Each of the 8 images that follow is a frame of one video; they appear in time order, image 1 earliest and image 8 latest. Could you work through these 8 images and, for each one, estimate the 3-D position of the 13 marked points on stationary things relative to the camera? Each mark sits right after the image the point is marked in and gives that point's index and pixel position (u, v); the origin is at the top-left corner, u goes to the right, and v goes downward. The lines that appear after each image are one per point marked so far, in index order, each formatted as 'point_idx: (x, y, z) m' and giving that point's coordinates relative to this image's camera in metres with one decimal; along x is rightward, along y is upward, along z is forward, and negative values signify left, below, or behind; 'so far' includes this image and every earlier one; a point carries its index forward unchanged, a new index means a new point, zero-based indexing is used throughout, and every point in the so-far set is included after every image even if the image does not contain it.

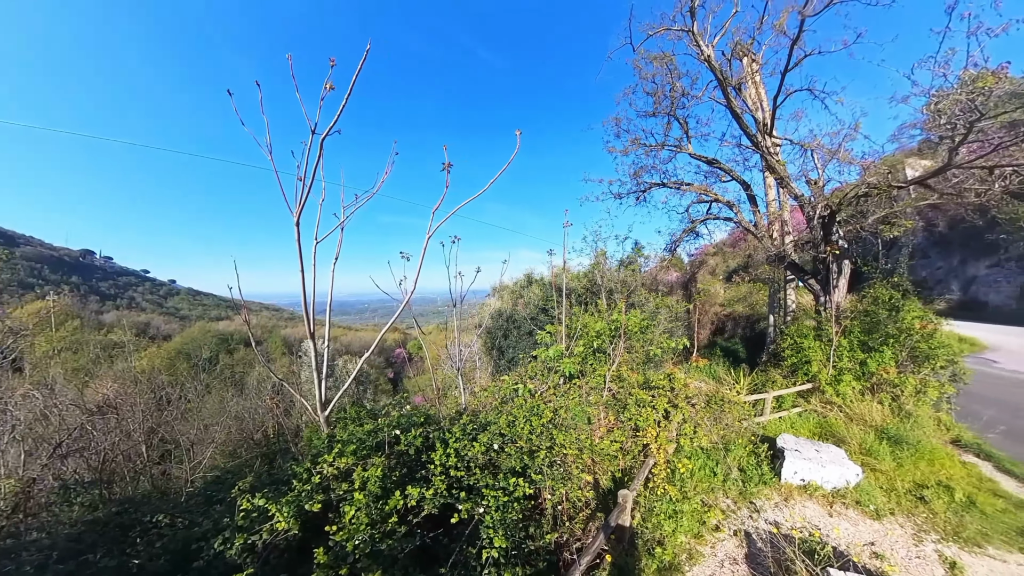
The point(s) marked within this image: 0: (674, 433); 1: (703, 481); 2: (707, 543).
0: (+1.9, -1.7, +4.4) m
1: (+2.3, -2.1, +4.1) m
2: (+1.9, -2.5, +3.6) m
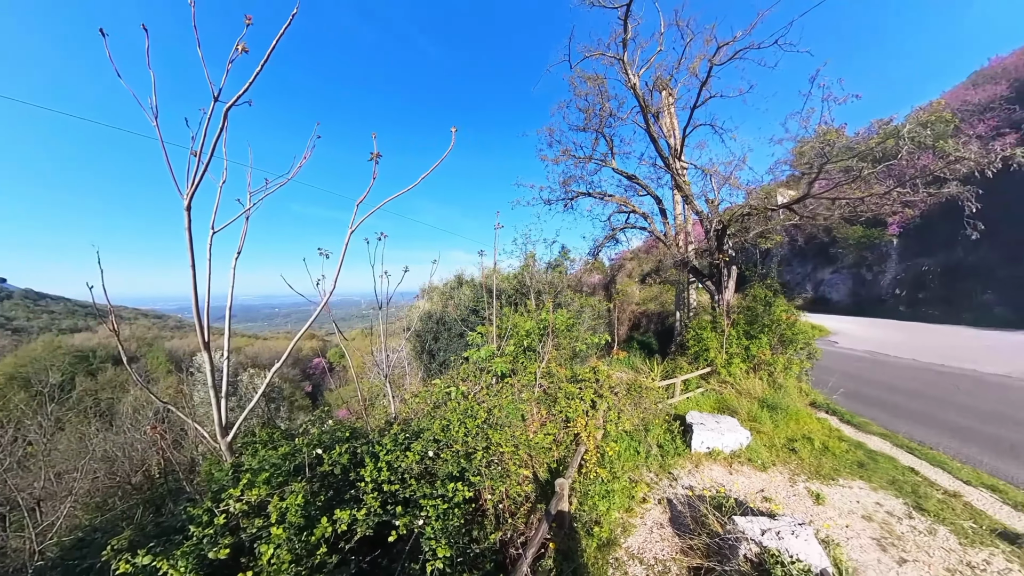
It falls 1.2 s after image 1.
0: (+1.2, -1.7, +4.8) m
1: (+1.5, -2.1, +4.7) m
2: (+1.4, -2.5, +4.1) m
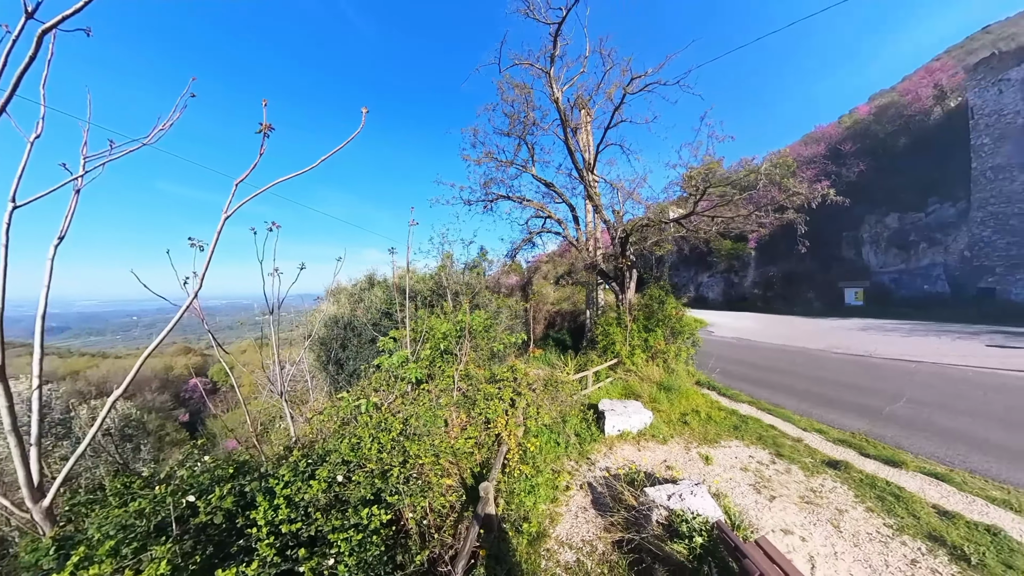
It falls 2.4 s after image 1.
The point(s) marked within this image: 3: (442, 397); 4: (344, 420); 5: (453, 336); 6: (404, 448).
0: (+0.1, -1.7, +5.0) m
1: (+0.5, -2.2, +5.0) m
2: (+0.6, -2.5, +4.4) m
3: (-0.9, -1.4, +4.9) m
4: (-1.9, -1.5, +4.4) m
5: (-0.9, -0.7, +5.6) m
6: (-1.2, -1.8, +4.2) m
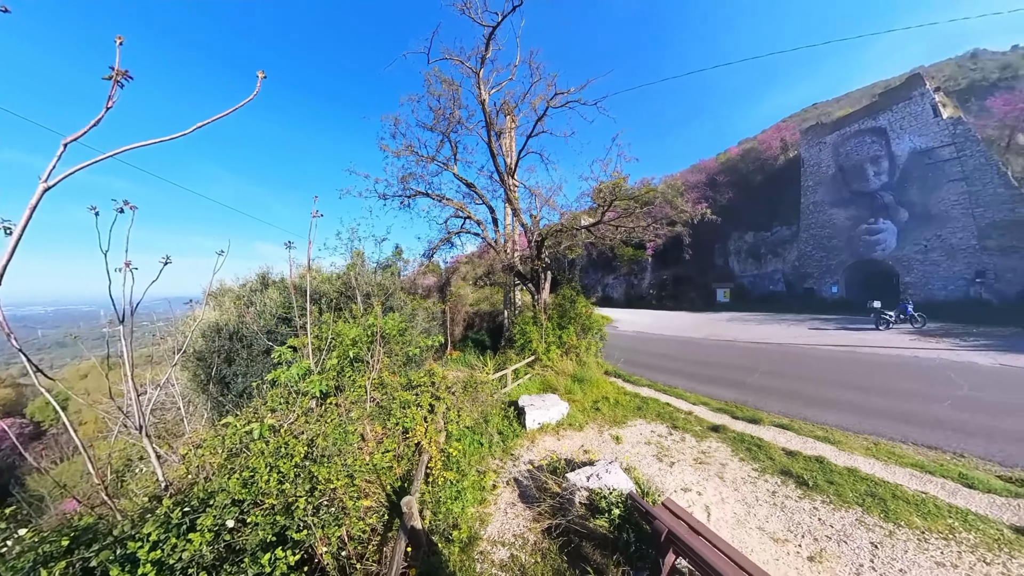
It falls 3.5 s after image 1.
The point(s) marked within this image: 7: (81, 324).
0: (-0.9, -1.7, +4.8) m
1: (-0.5, -2.2, +5.0) m
2: (-0.3, -2.5, +4.4) m
3: (-1.9, -1.4, +4.4) m
4: (-2.6, -1.5, +3.6) m
5: (-2.1, -0.7, +5.1) m
6: (-1.9, -1.8, +3.6) m
7: (-3.4, -0.3, +2.9) m
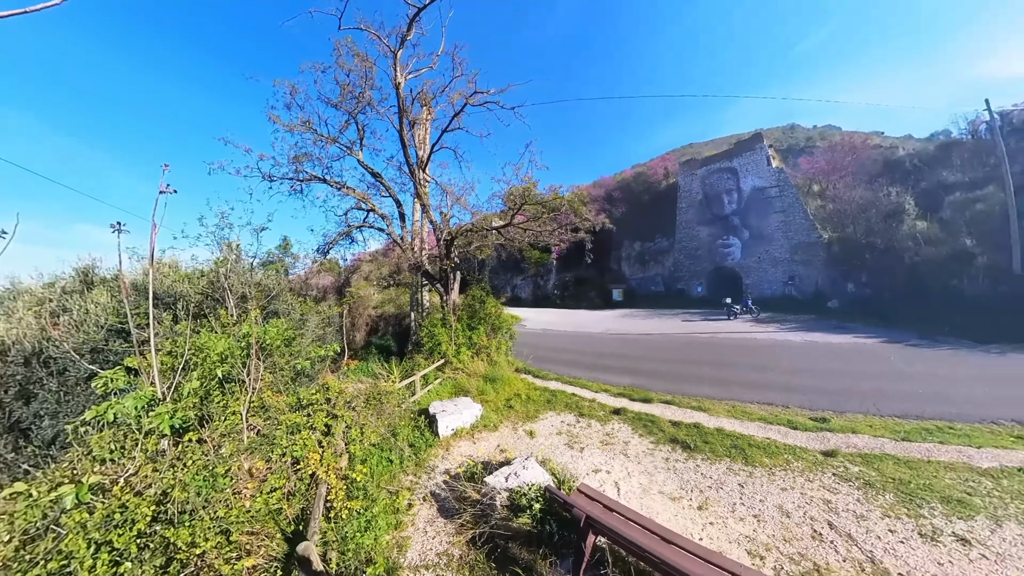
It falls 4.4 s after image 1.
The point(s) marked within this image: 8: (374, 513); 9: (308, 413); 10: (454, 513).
0: (-1.9, -1.7, +4.2) m
1: (-1.6, -2.2, +4.5) m
2: (-1.1, -2.5, +4.0) m
3: (-2.6, -1.5, +3.5) m
4: (-3.0, -1.5, +2.4) m
5: (-3.1, -0.7, +4.0) m
6: (-2.3, -1.8, +2.7) m
7: (-3.5, -0.3, +1.5) m
8: (-1.4, -2.3, +3.9) m
9: (-2.3, -1.4, +4.2) m
10: (-0.7, -2.5, +4.2) m
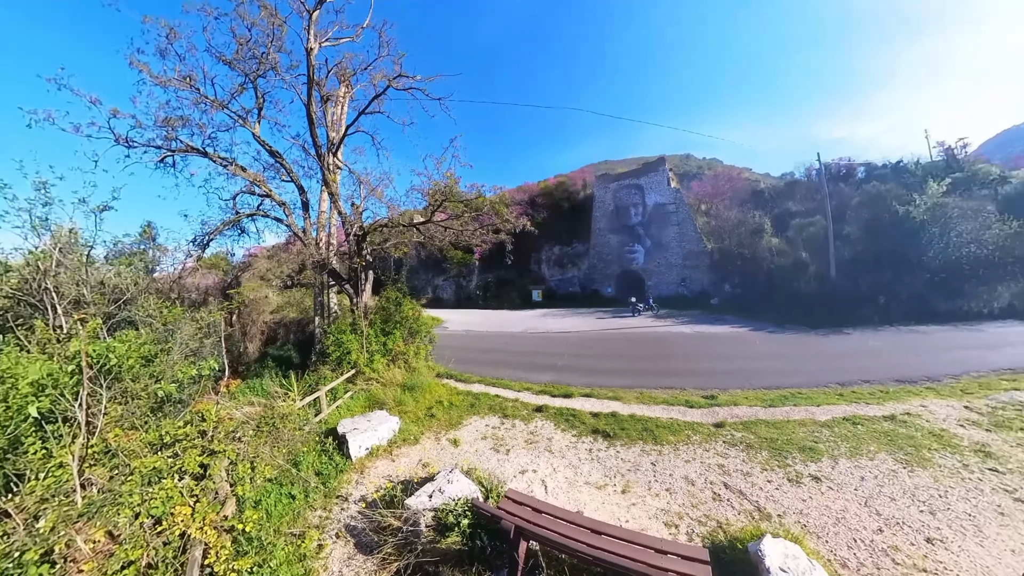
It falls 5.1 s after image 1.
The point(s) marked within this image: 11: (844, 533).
0: (-2.6, -1.8, +3.4) m
1: (-2.3, -2.2, +3.7) m
2: (-1.7, -2.5, +3.4) m
3: (-3.0, -1.5, +2.4) m
4: (-3.0, -1.5, +1.3) m
5: (-3.6, -0.8, +2.8) m
6: (-2.5, -1.8, +1.8) m
7: (-3.2, -0.3, +0.4) m
8: (-2.0, -2.3, +3.3) m
9: (-2.9, -1.4, +3.2) m
10: (-1.4, -2.5, +3.8) m
11: (+2.6, -1.9, +2.9) m
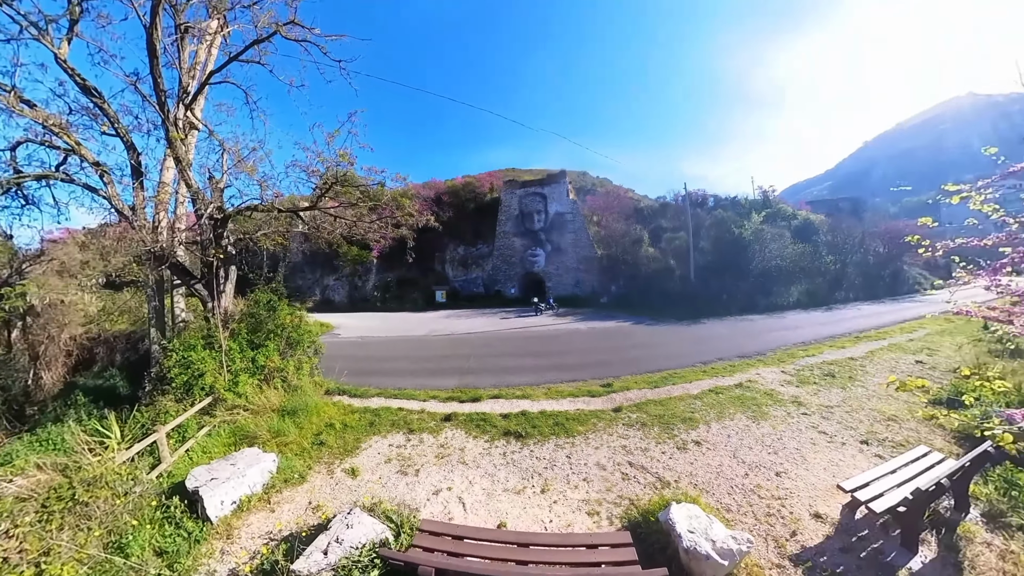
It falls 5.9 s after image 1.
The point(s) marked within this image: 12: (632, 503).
0: (-2.9, -1.7, +2.1) m
1: (-2.8, -2.2, +2.5) m
2: (-2.2, -2.5, +2.5) m
3: (-2.9, -1.4, +1.1) m
4: (-2.5, -1.5, 0.0) m
5: (-3.7, -0.7, +1.2) m
6: (-2.2, -1.7, +0.7) m
7: (-2.3, -0.2, -0.9) m
8: (-2.4, -2.3, +2.2) m
9: (-3.2, -1.4, +1.9) m
10: (-2.0, -2.5, +2.9) m
11: (+2.0, -1.9, +3.6) m
12: (+1.1, -2.0, +3.6) m
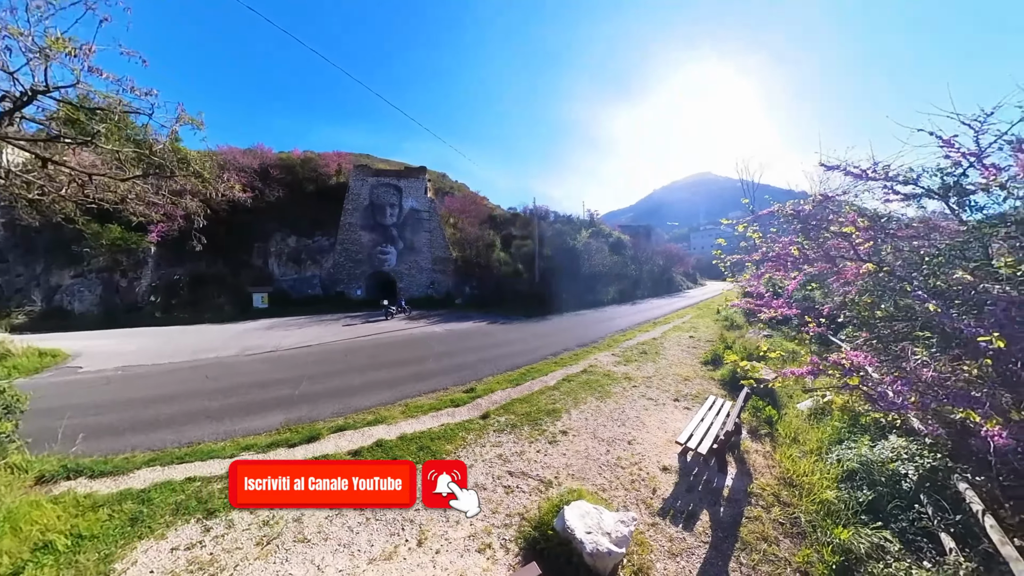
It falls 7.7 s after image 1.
0: (-2.4, -1.7, 0.0) m
1: (-2.5, -2.2, +0.4) m
2: (-2.0, -2.5, +0.7) m
3: (-1.8, -1.4, -0.8) m
4: (-0.9, -1.4, -1.5) m
5: (-2.5, -0.7, -1.1) m
6: (-1.0, -1.6, -0.7) m
7: (-0.2, -0.1, -2.1) m
8: (-2.0, -2.3, +0.4) m
9: (-2.4, -1.3, -0.3) m
10: (-2.0, -2.5, +1.2) m
11: (+0.8, -1.9, +4.1) m
12: (+0.1, -2.0, +3.6) m
